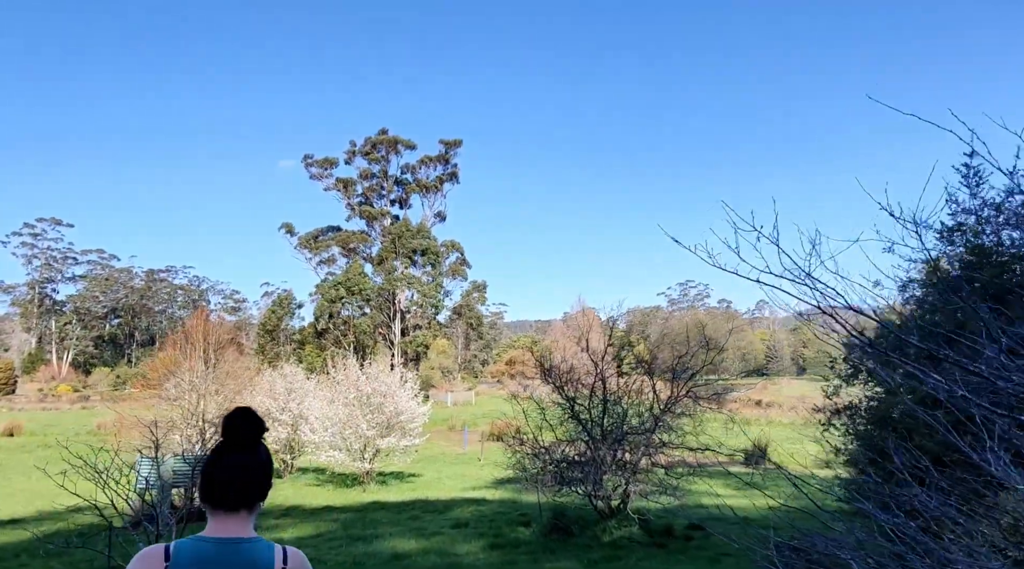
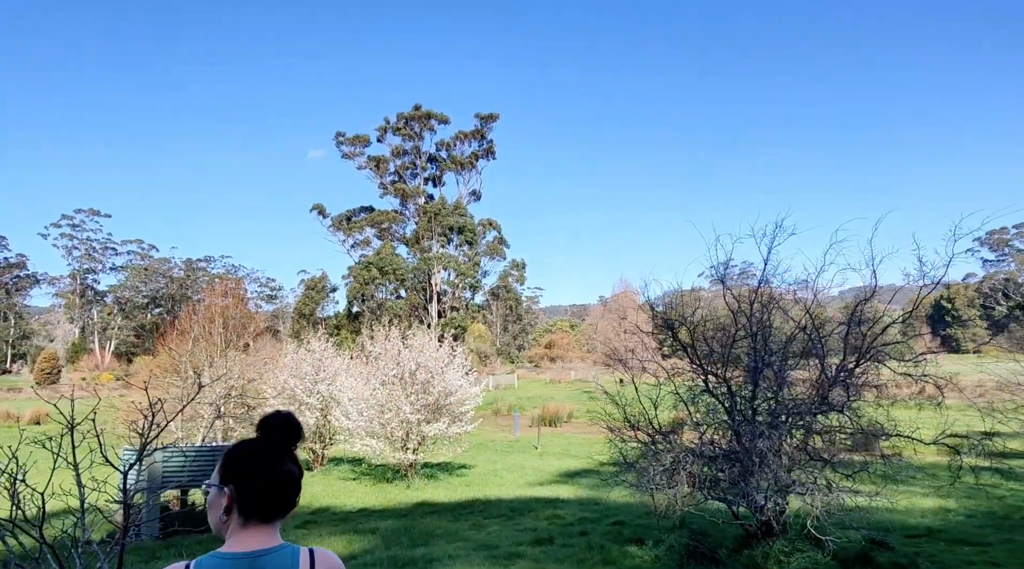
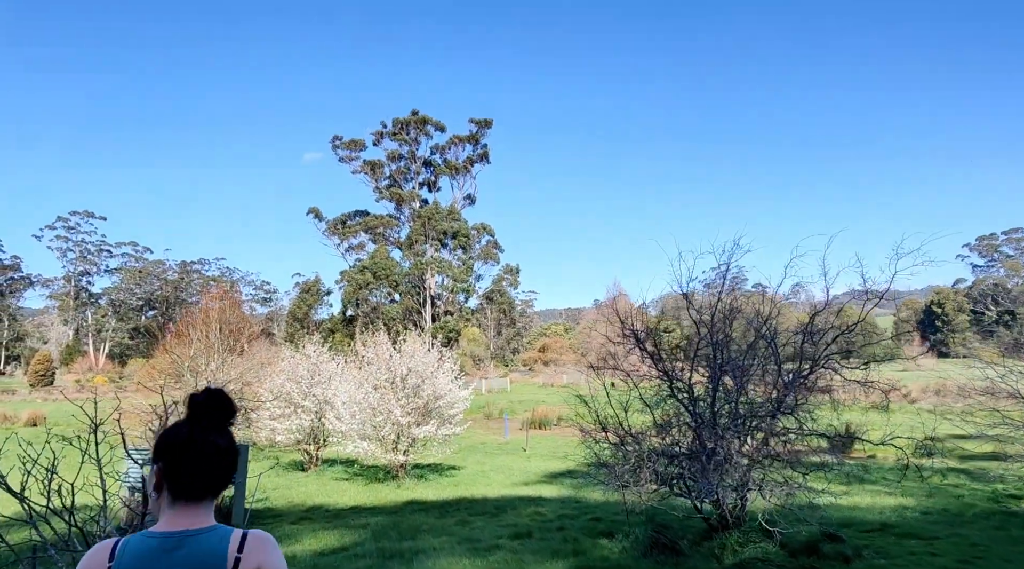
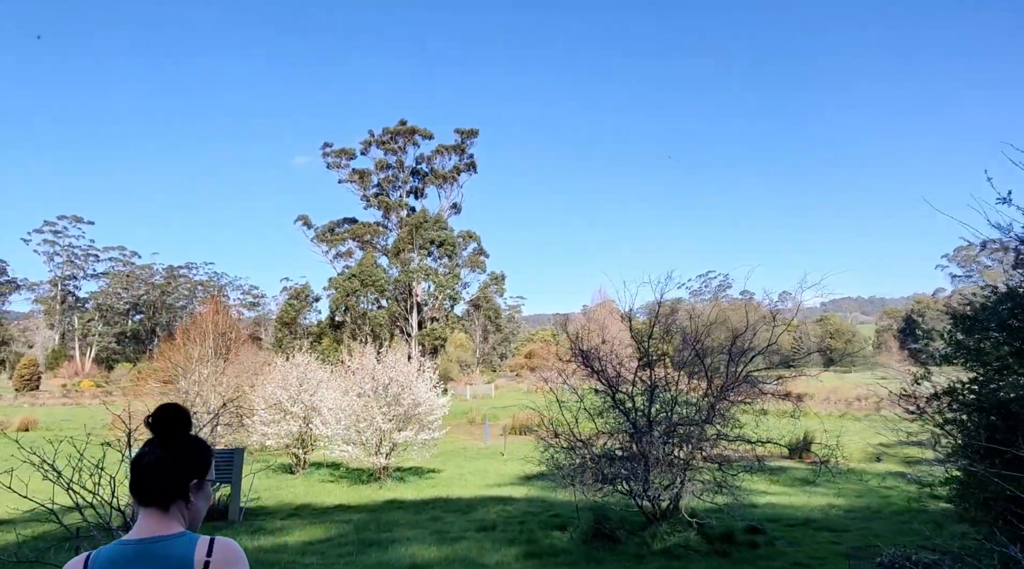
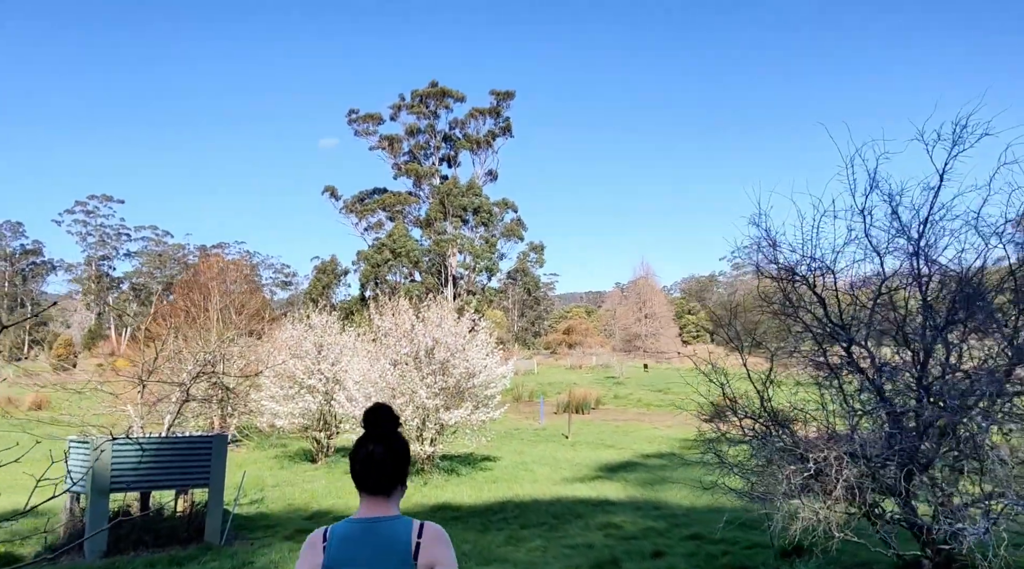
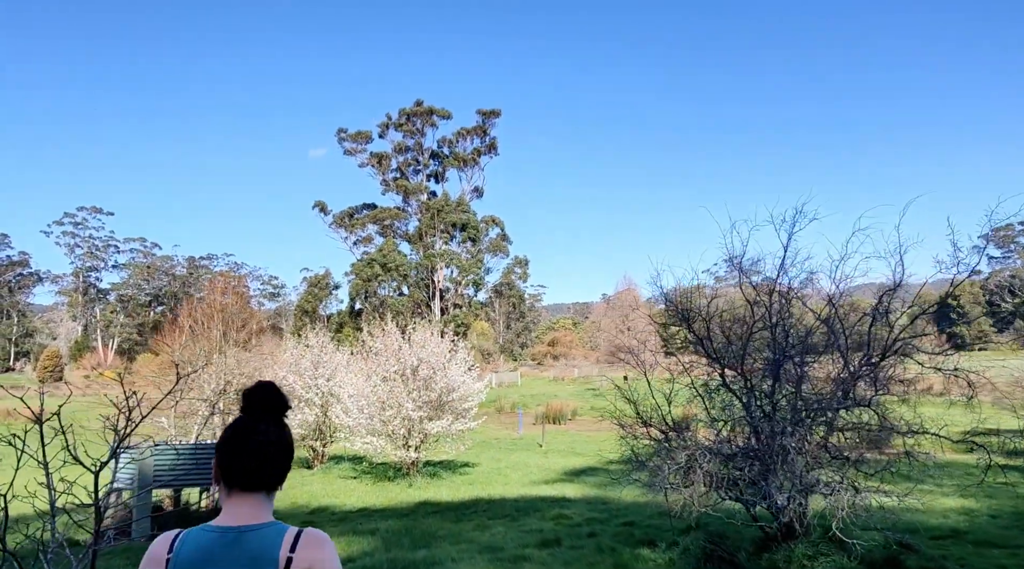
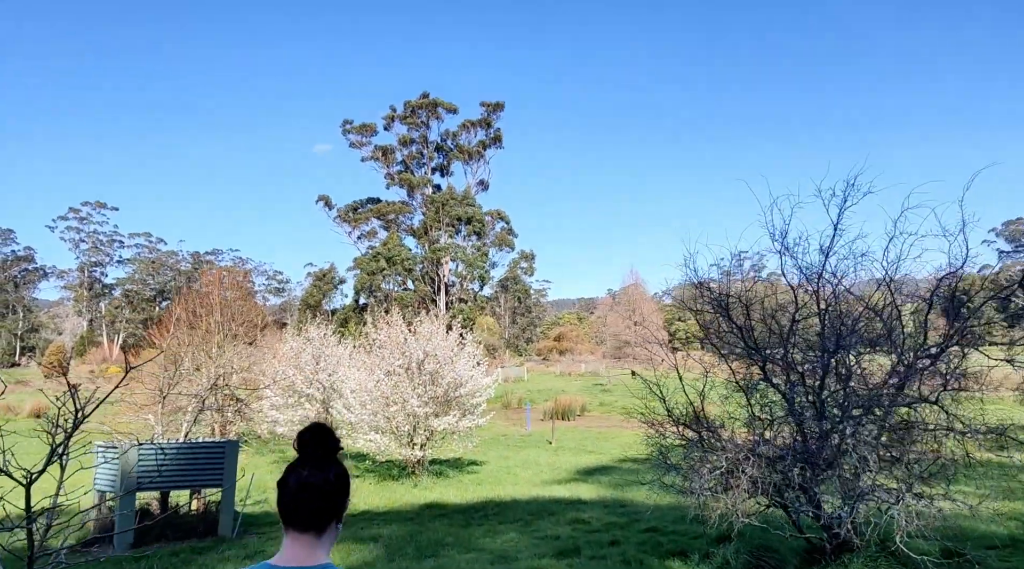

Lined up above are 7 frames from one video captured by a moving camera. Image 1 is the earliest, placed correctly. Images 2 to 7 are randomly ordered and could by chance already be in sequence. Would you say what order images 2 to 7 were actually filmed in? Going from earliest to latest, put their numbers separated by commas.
4, 3, 2, 6, 7, 5
